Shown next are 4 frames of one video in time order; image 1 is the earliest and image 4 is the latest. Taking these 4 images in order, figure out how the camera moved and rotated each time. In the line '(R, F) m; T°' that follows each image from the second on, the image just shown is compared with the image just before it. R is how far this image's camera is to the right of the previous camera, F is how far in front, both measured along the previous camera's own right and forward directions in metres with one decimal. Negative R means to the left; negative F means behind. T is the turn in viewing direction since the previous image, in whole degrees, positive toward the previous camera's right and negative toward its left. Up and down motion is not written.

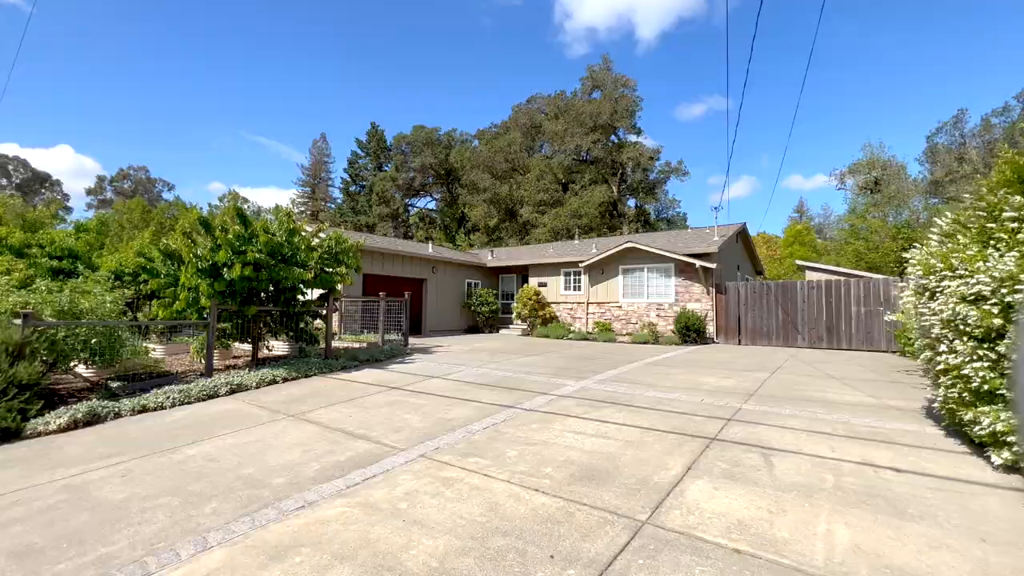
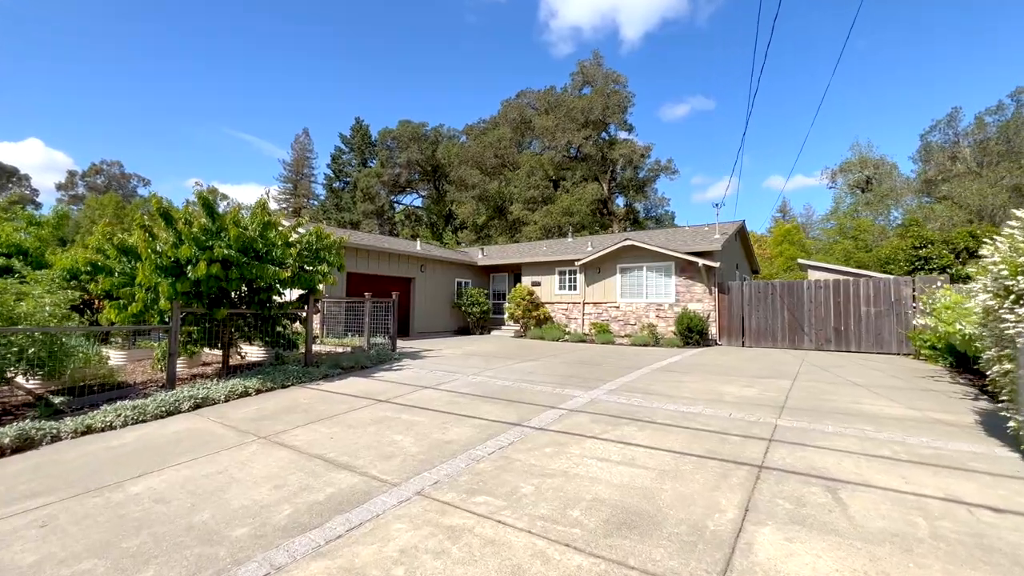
(-0.2, +0.6) m; +2°
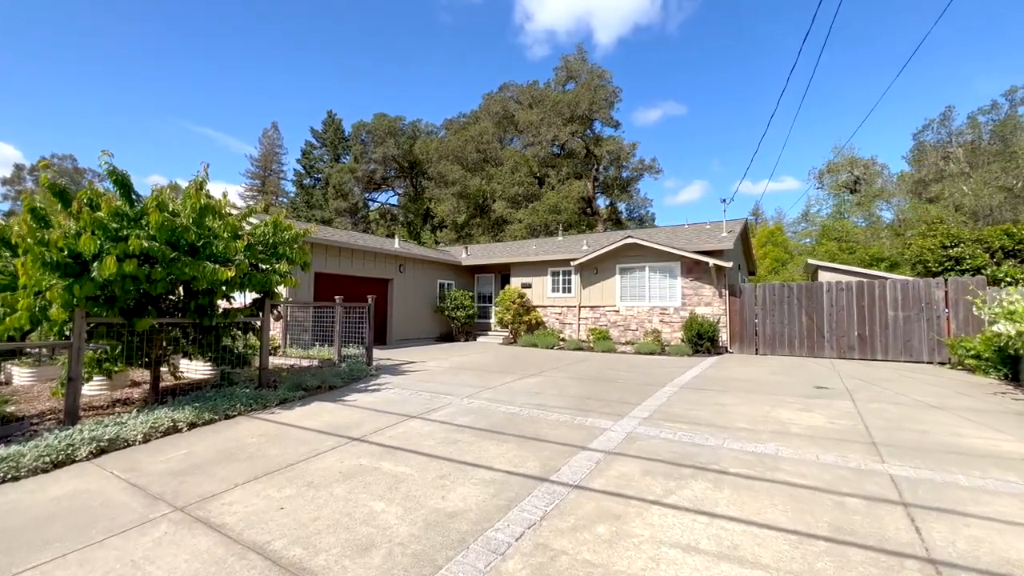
(-0.4, +1.2) m; +3°
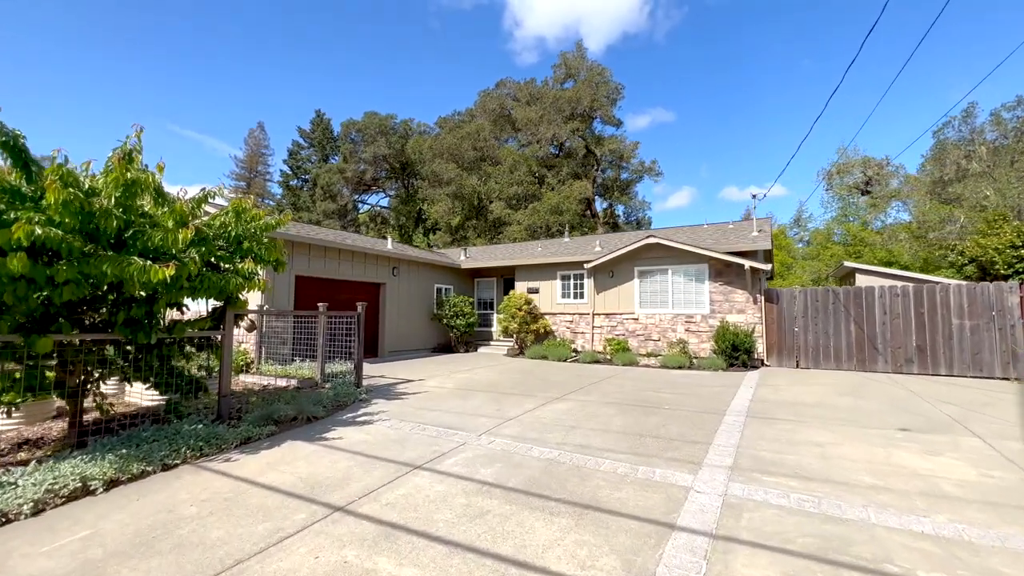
(-0.4, +1.2) m; +1°
